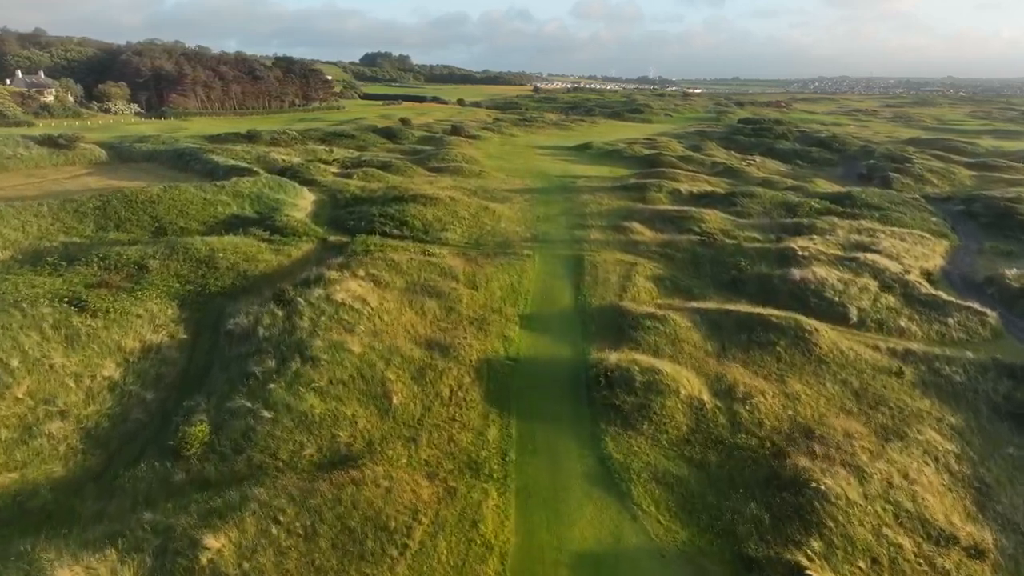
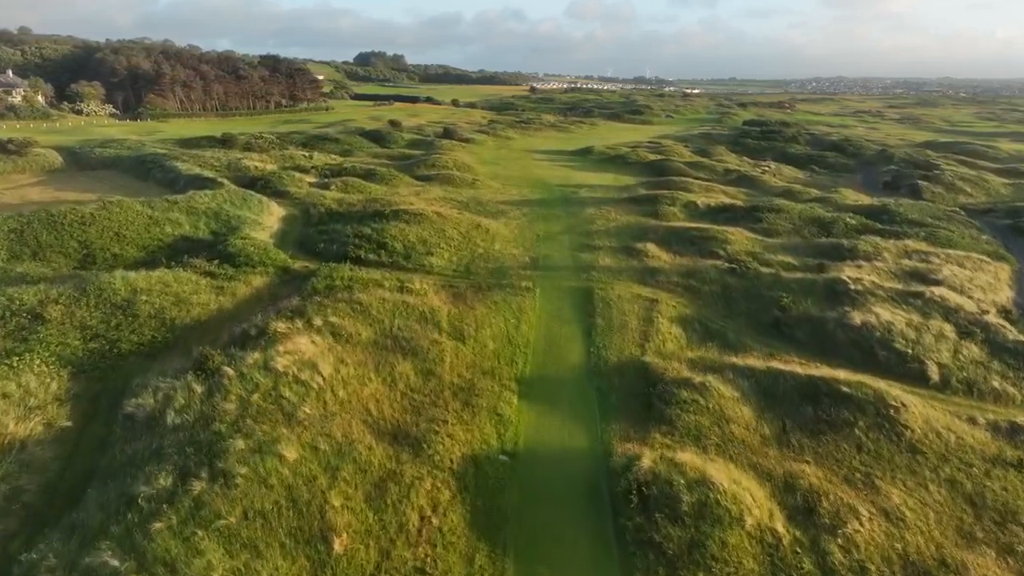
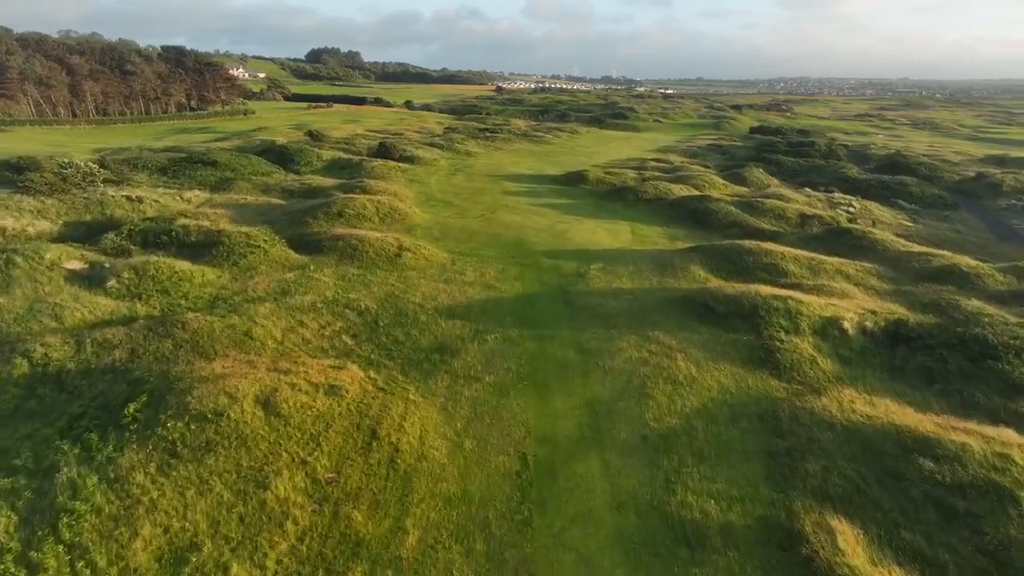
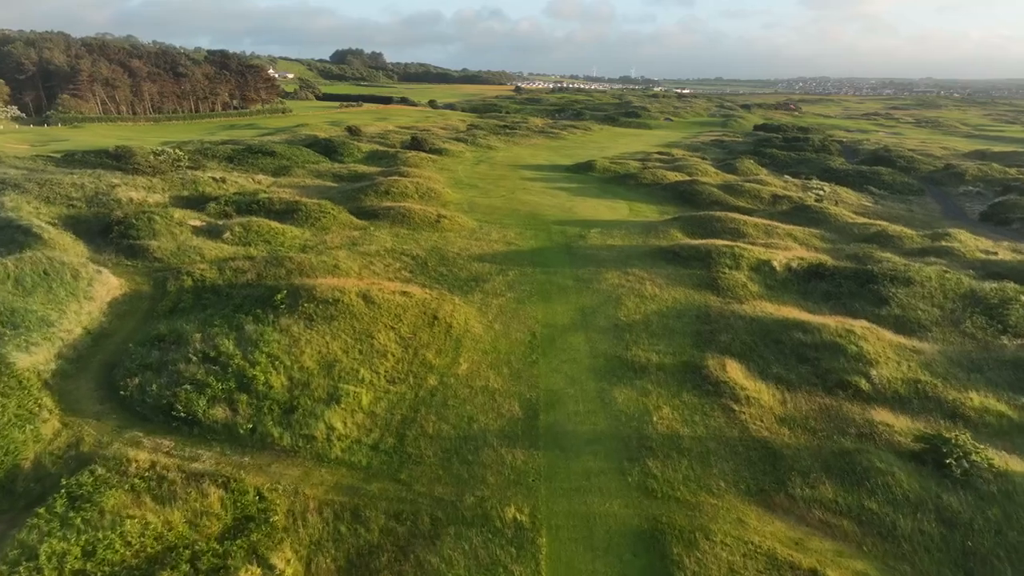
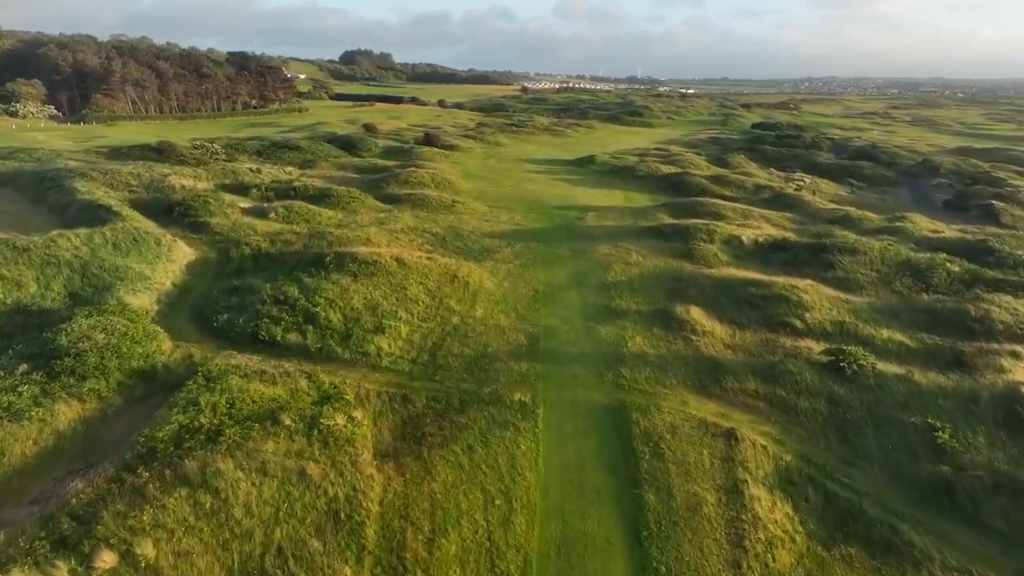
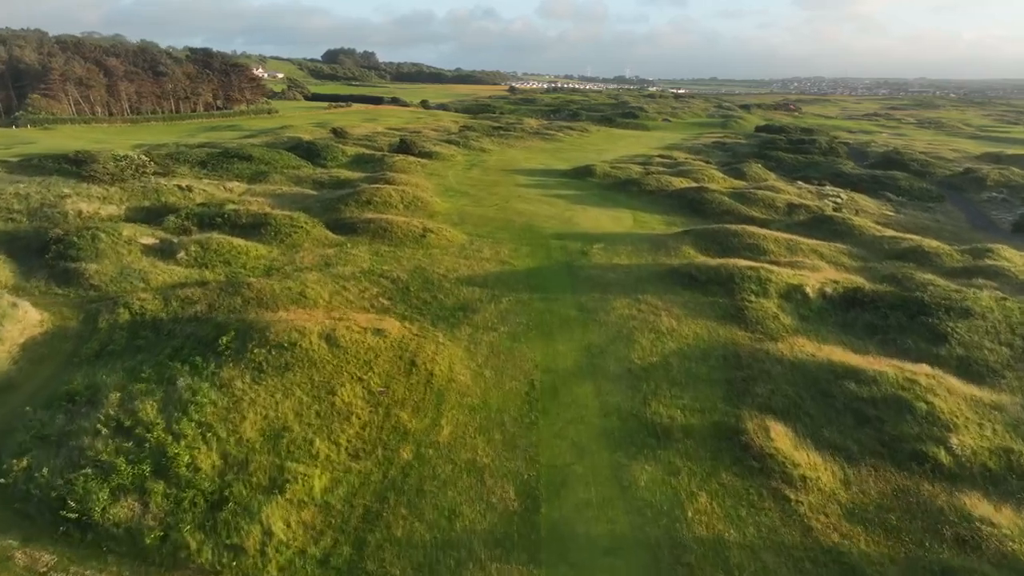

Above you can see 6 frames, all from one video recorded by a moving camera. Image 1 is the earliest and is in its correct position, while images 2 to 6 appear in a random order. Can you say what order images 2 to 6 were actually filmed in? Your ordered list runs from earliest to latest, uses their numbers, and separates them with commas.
2, 5, 4, 6, 3
